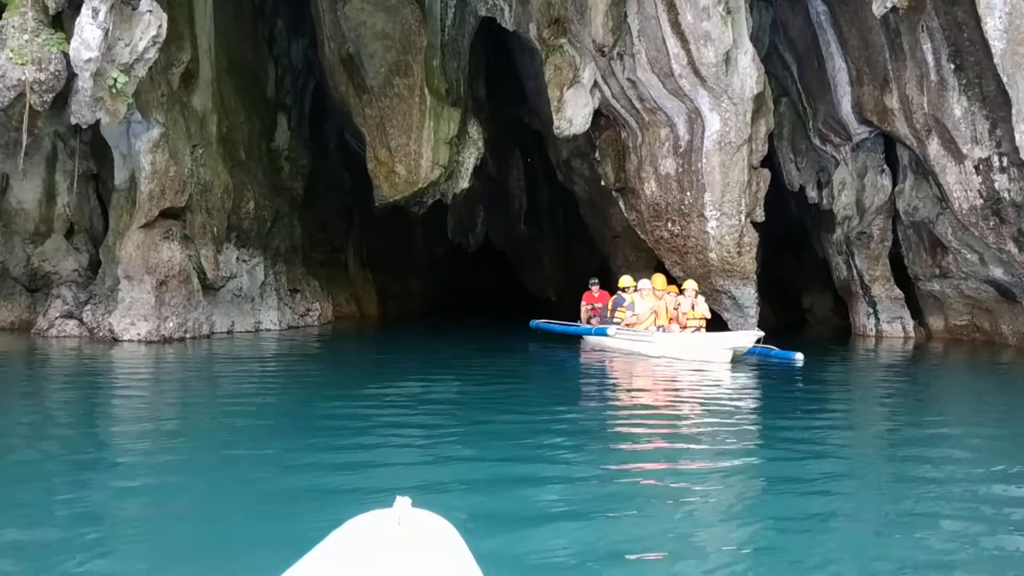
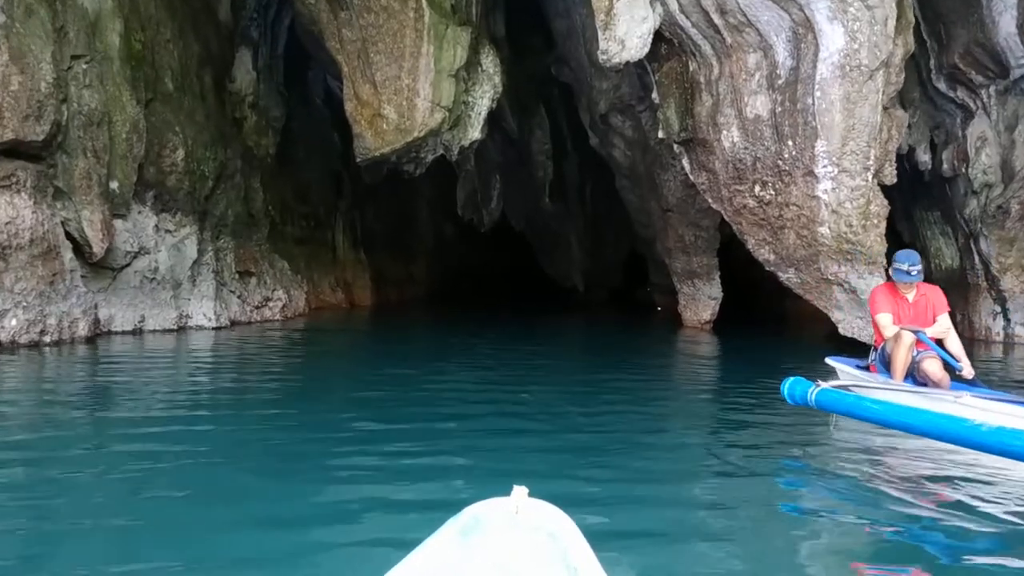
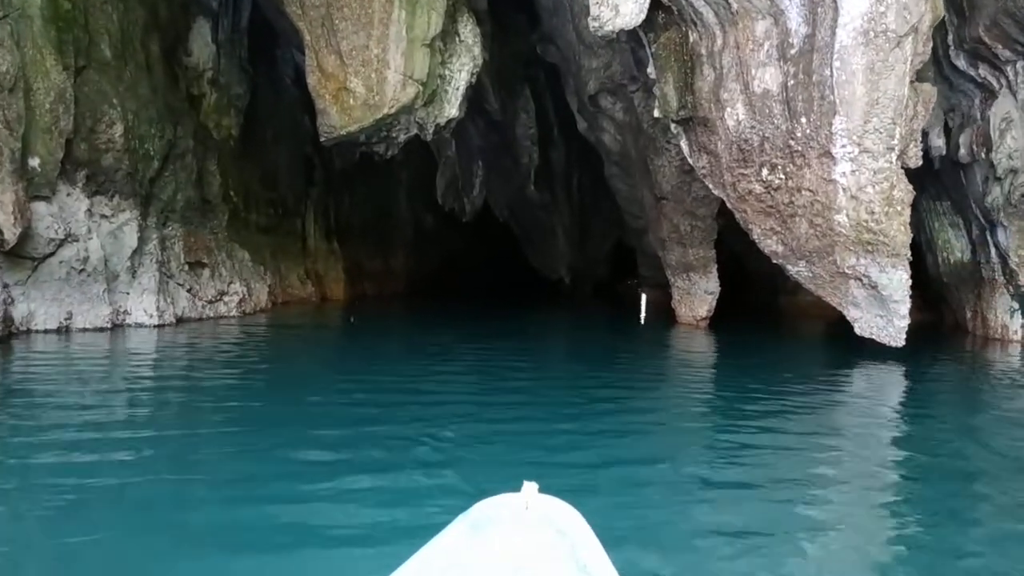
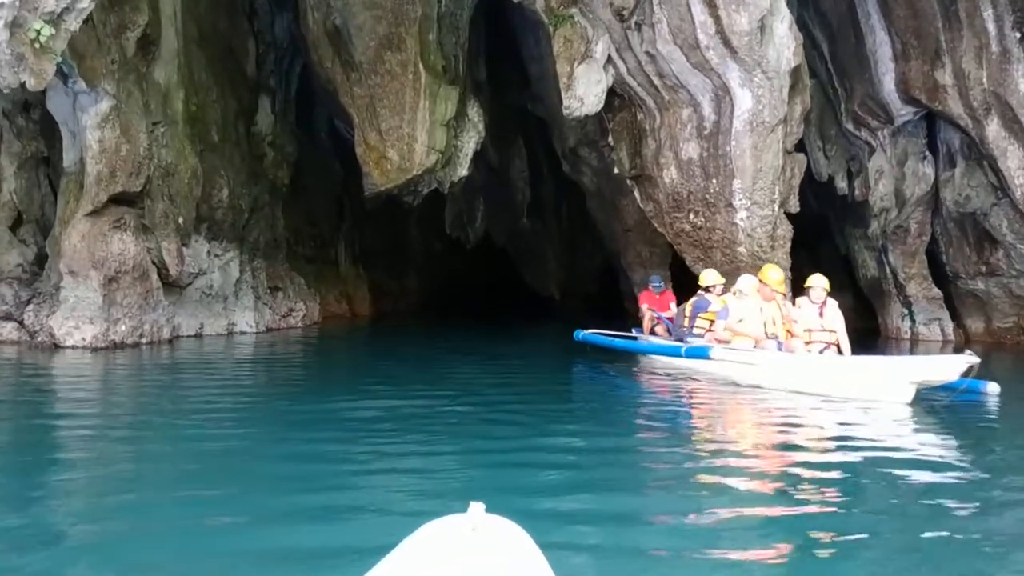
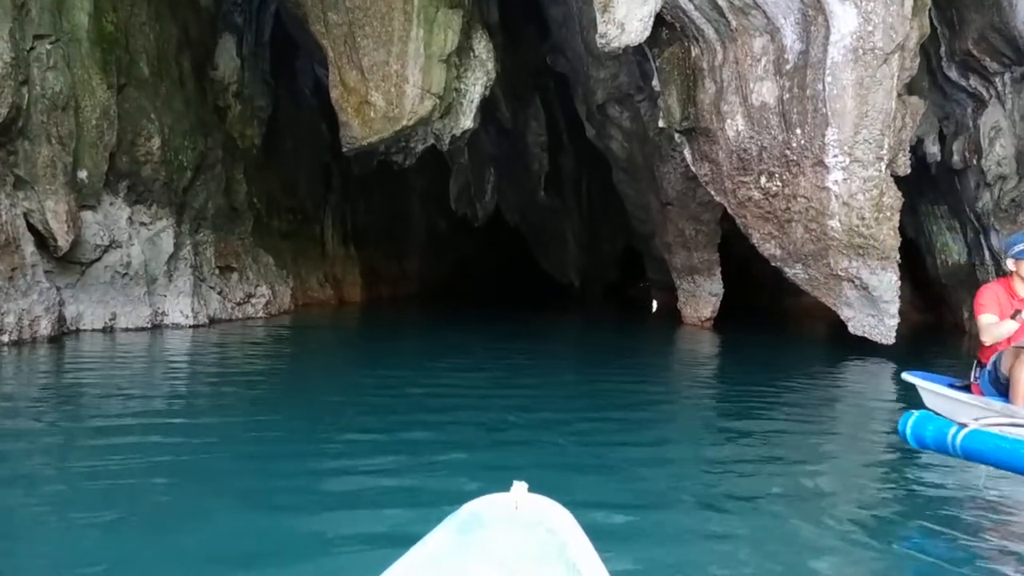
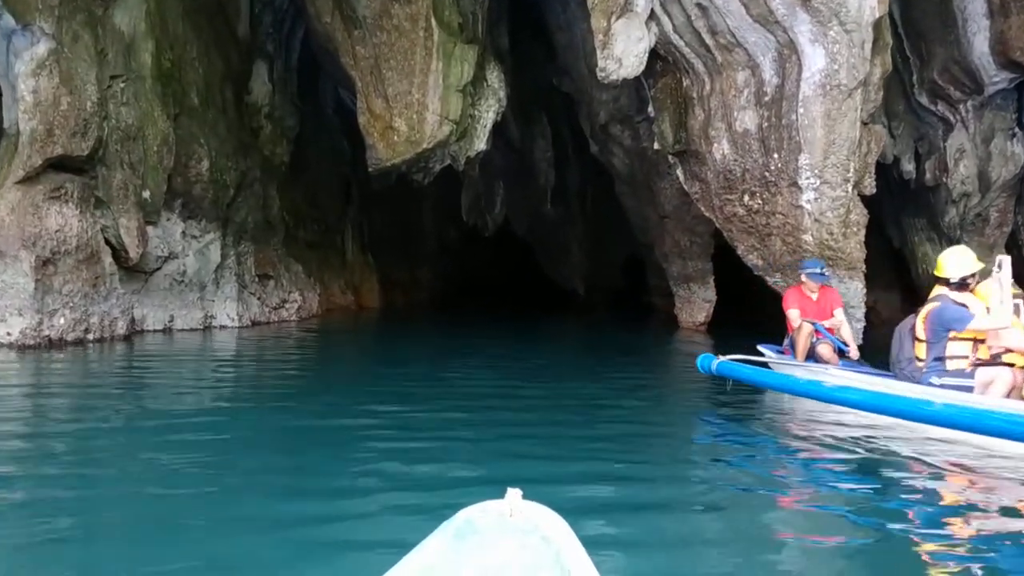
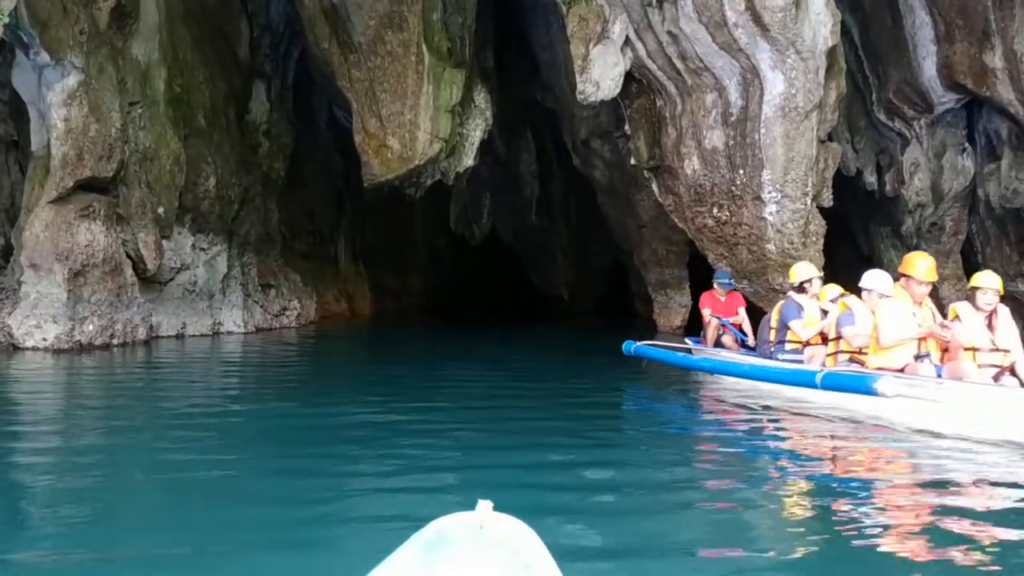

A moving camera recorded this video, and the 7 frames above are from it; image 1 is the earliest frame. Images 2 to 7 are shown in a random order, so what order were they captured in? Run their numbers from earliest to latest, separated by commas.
4, 7, 6, 2, 5, 3
